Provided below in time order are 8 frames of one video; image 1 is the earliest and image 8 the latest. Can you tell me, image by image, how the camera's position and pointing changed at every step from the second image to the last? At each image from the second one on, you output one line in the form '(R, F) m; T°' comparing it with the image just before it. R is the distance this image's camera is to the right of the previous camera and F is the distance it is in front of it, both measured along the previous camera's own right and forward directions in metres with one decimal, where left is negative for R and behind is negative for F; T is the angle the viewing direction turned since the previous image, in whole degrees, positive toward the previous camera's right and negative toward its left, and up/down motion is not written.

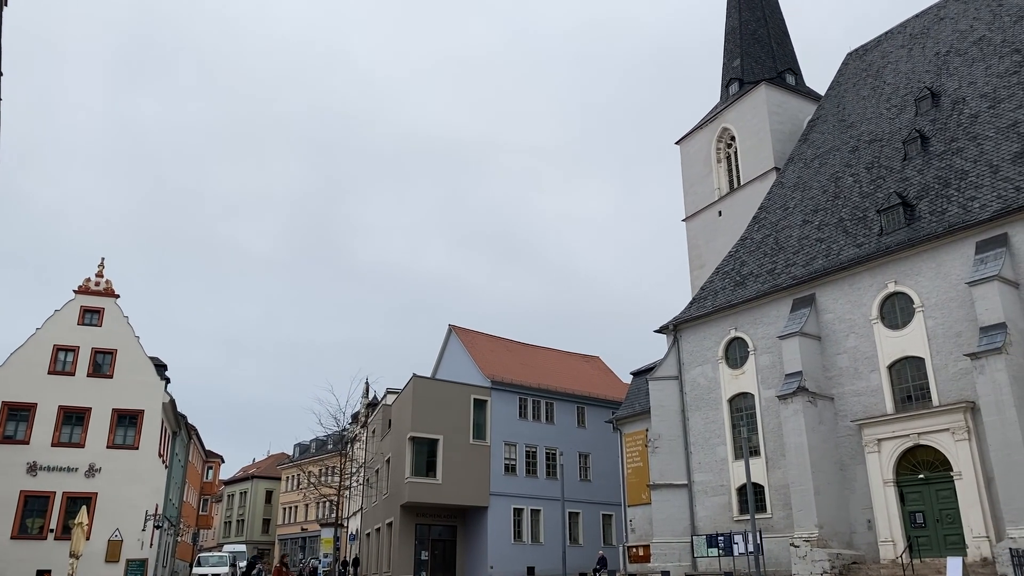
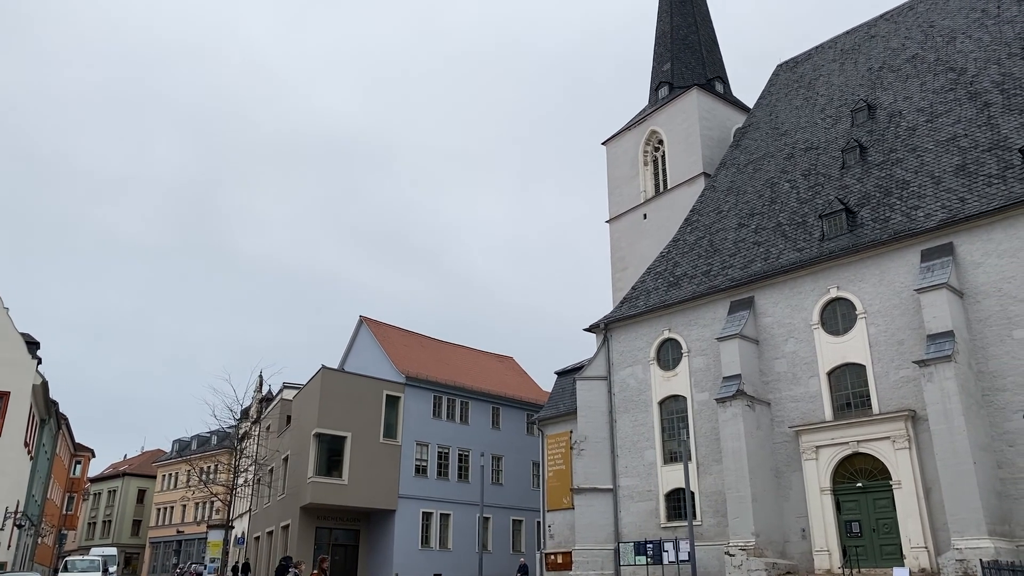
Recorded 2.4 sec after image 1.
(-1.1, +1.7) m; +8°
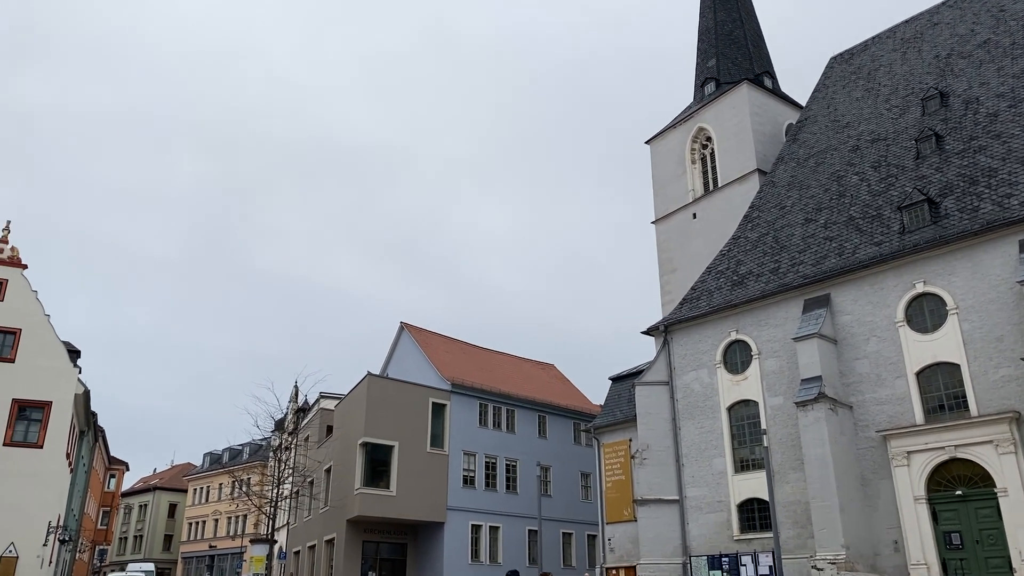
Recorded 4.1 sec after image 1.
(-1.2, +1.1) m; -1°
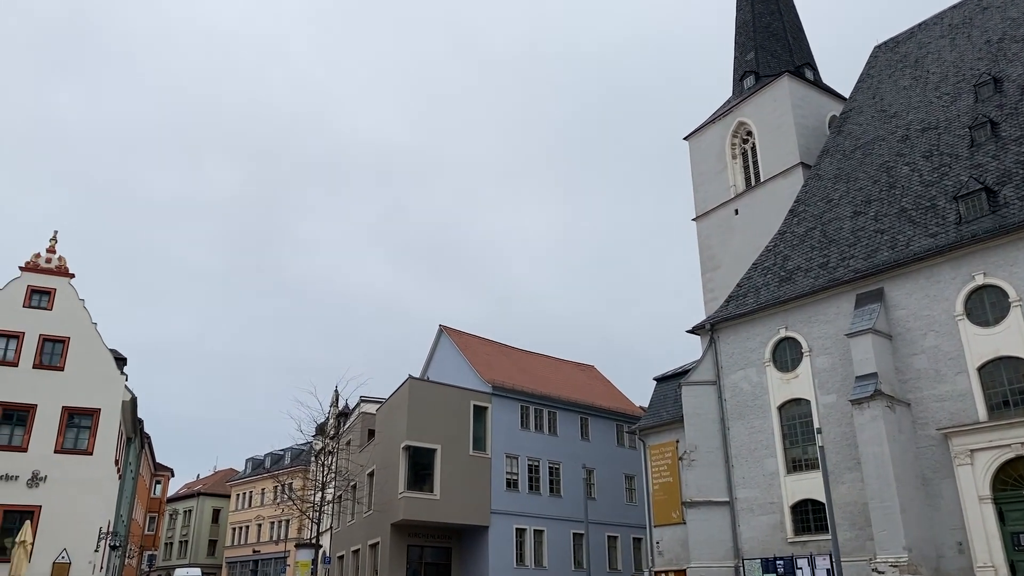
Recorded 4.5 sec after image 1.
(-0.3, +0.3) m; -2°
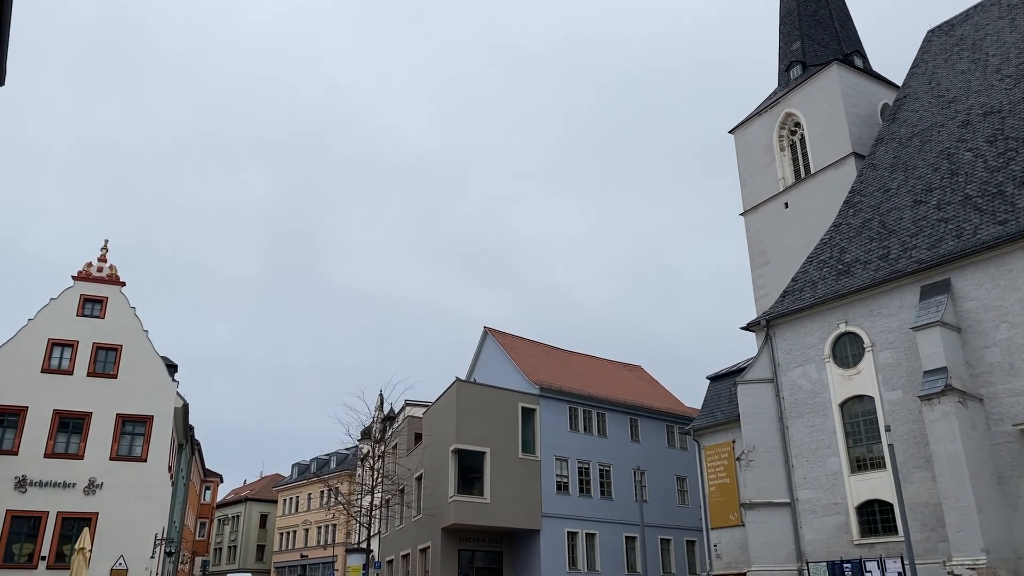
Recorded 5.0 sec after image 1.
(-0.4, +0.4) m; -3°
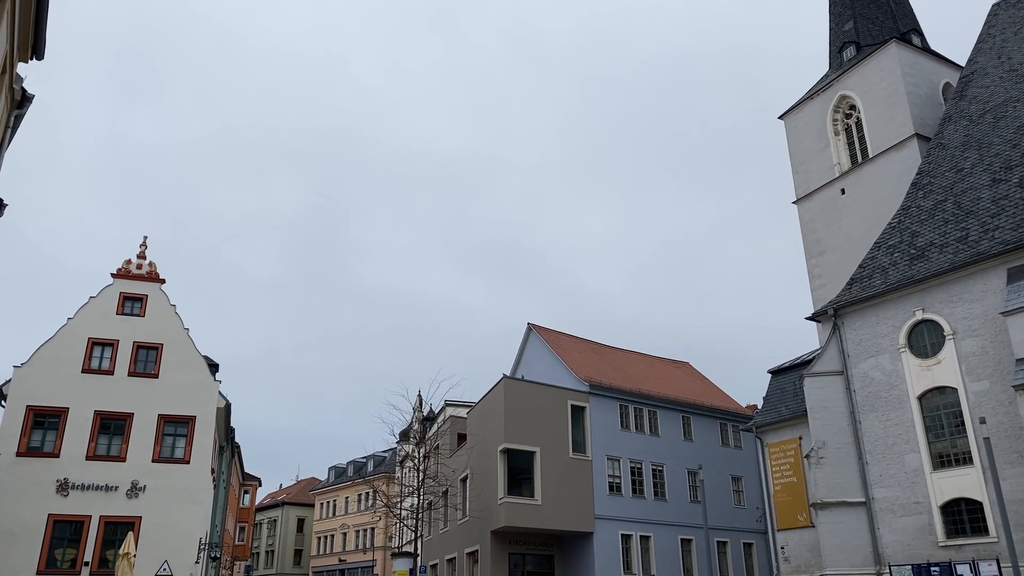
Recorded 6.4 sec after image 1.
(-0.7, +1.1) m; -2°
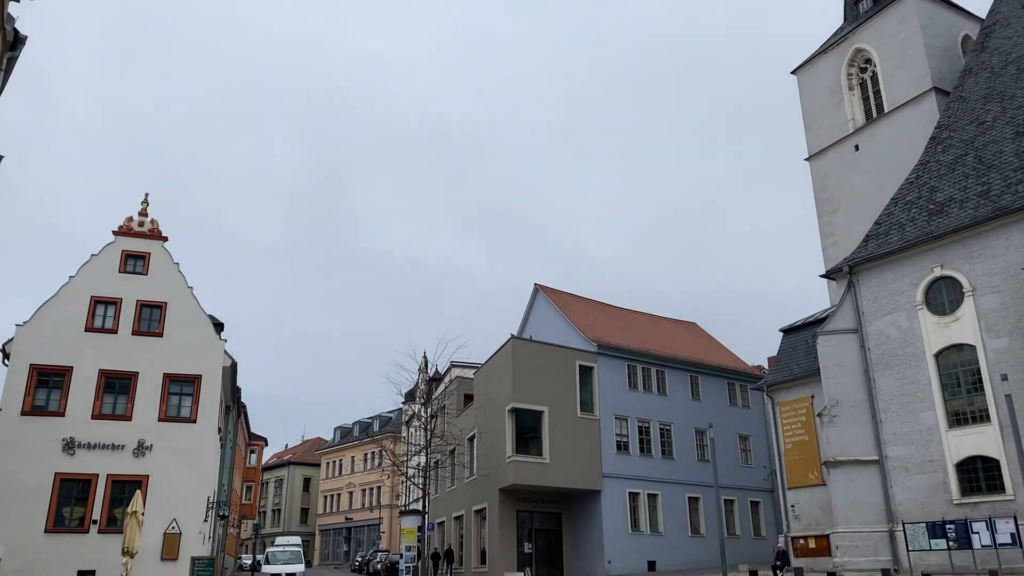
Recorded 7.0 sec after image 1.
(-0.2, +0.4) m; 0°
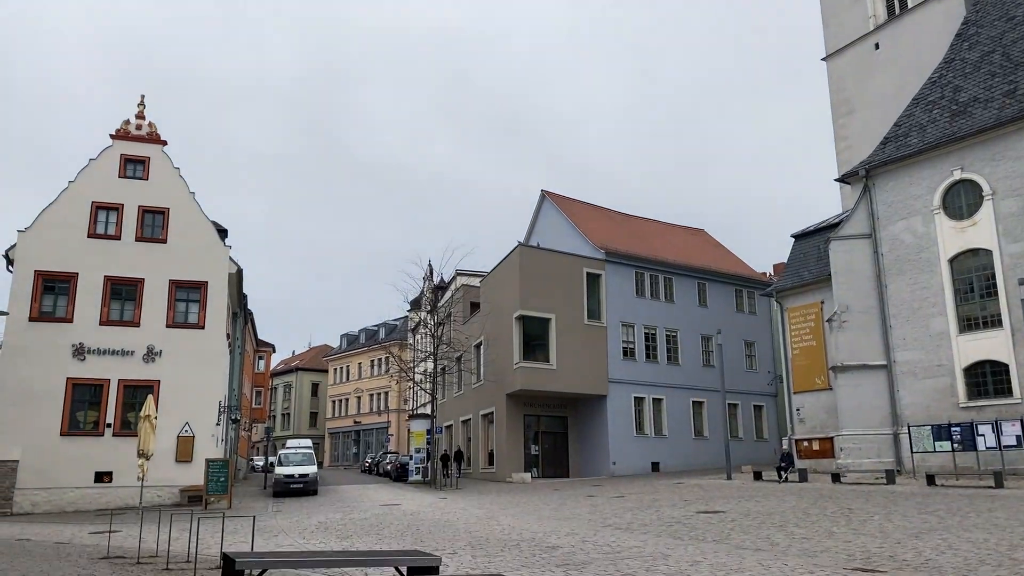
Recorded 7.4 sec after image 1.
(-0.1, +0.3) m; 0°
